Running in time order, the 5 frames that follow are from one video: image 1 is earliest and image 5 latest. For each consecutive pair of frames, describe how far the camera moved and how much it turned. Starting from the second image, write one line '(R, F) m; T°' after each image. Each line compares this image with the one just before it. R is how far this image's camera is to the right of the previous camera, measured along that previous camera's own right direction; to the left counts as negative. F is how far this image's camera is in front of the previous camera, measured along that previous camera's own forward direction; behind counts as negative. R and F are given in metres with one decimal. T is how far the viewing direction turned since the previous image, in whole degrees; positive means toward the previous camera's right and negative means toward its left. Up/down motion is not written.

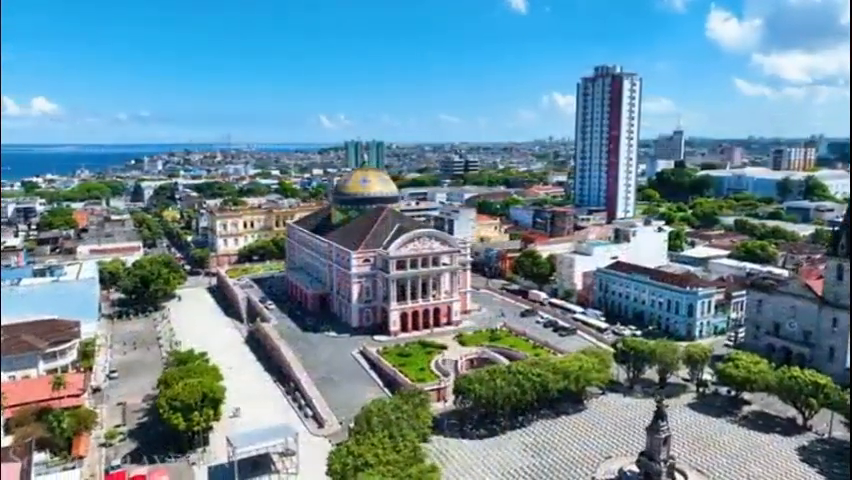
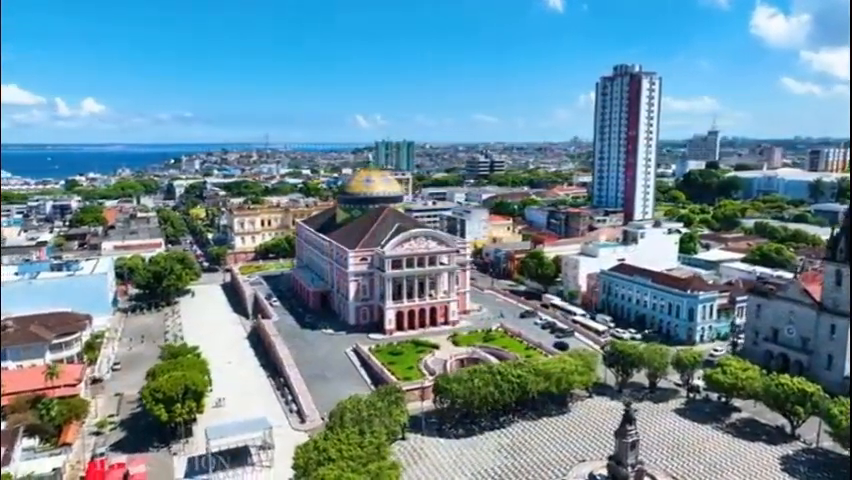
(+3.2, -0.2) m; -4°
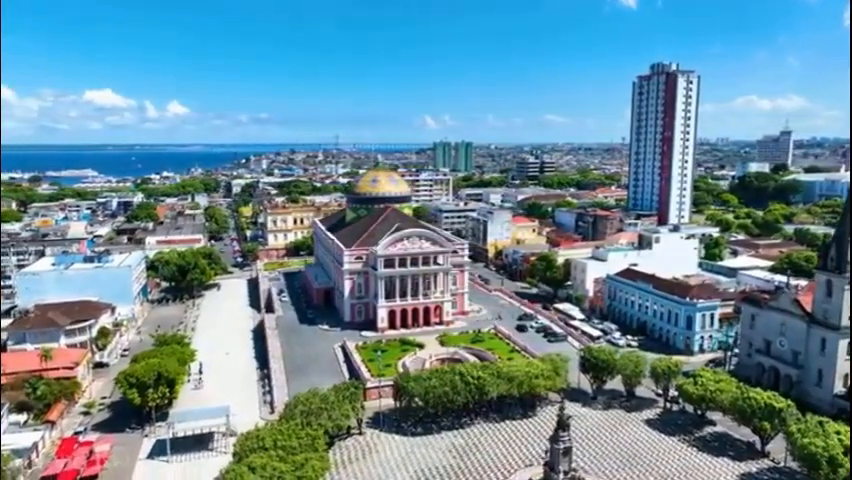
(+6.2, -0.1) m; -7°
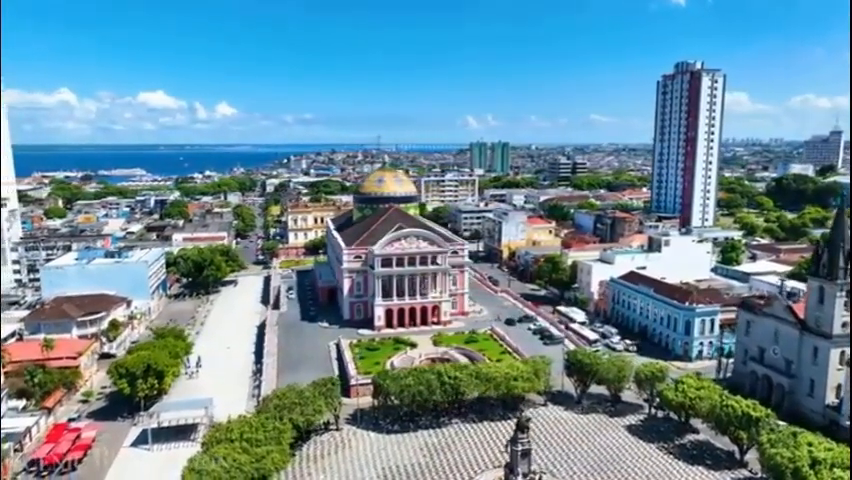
(+3.7, -0.1) m; -4°
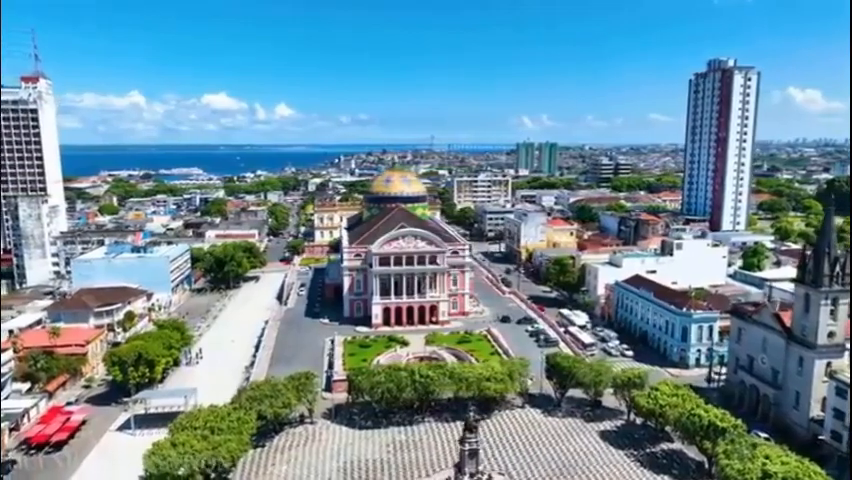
(+4.7, -0.1) m; -5°
